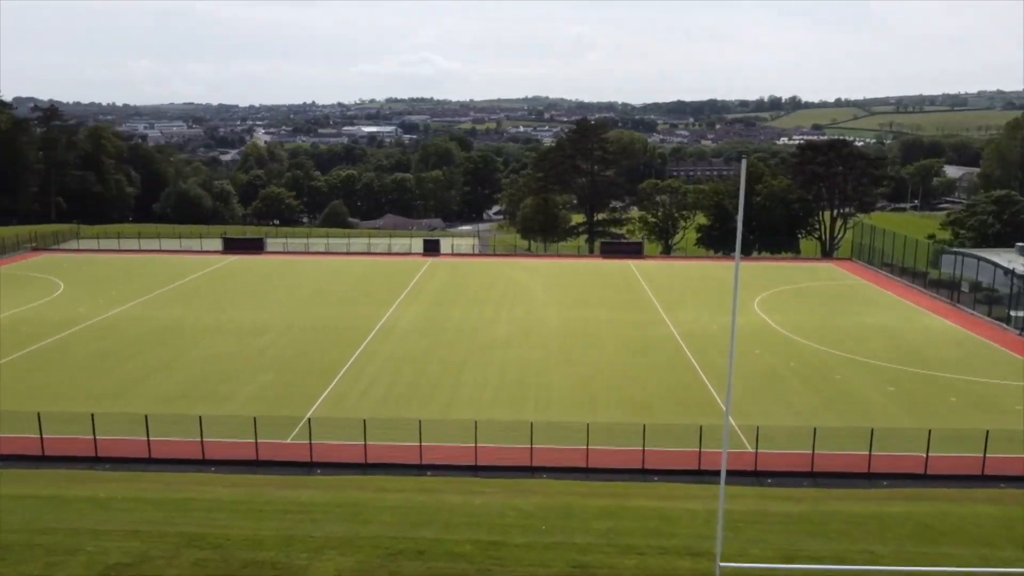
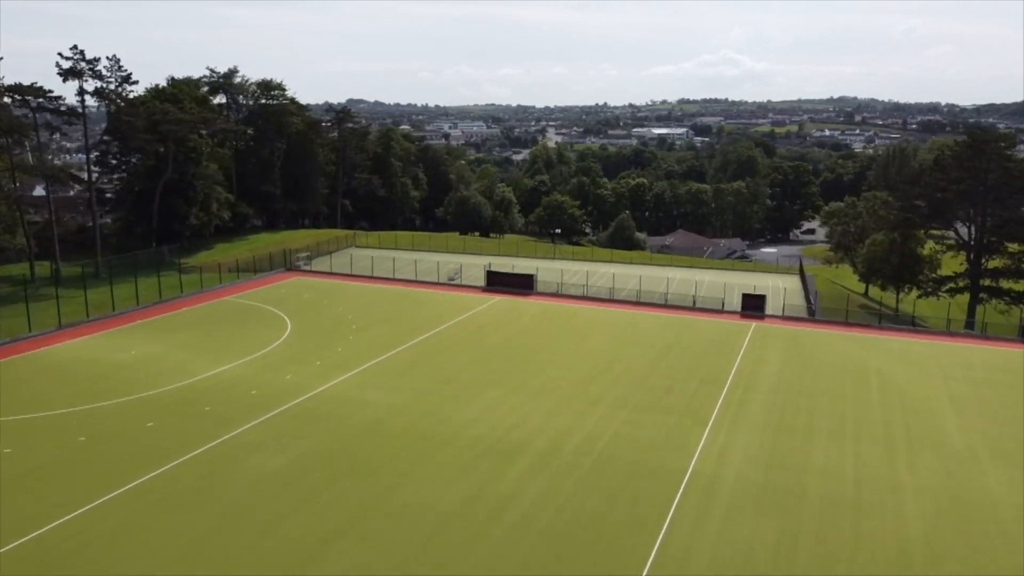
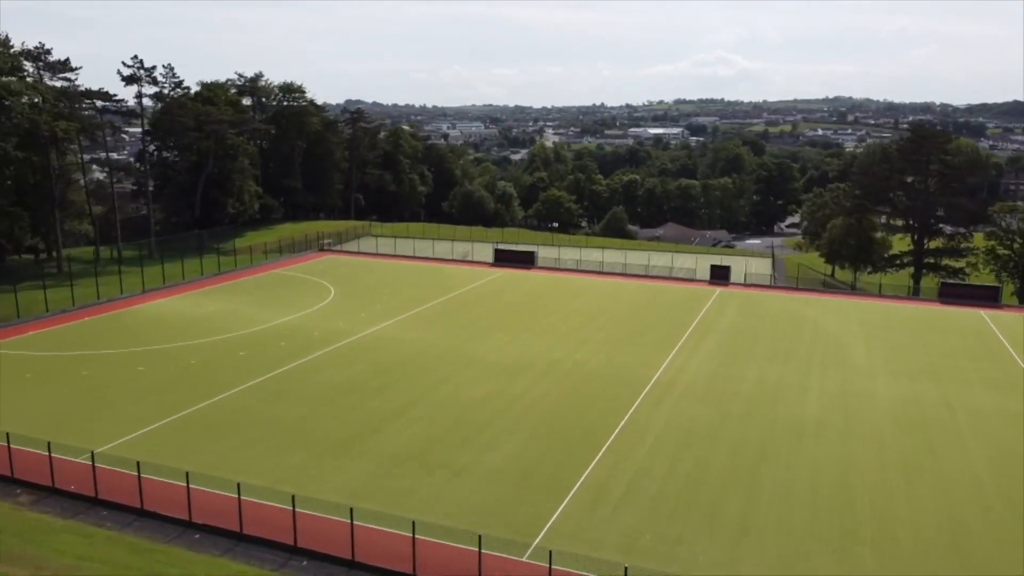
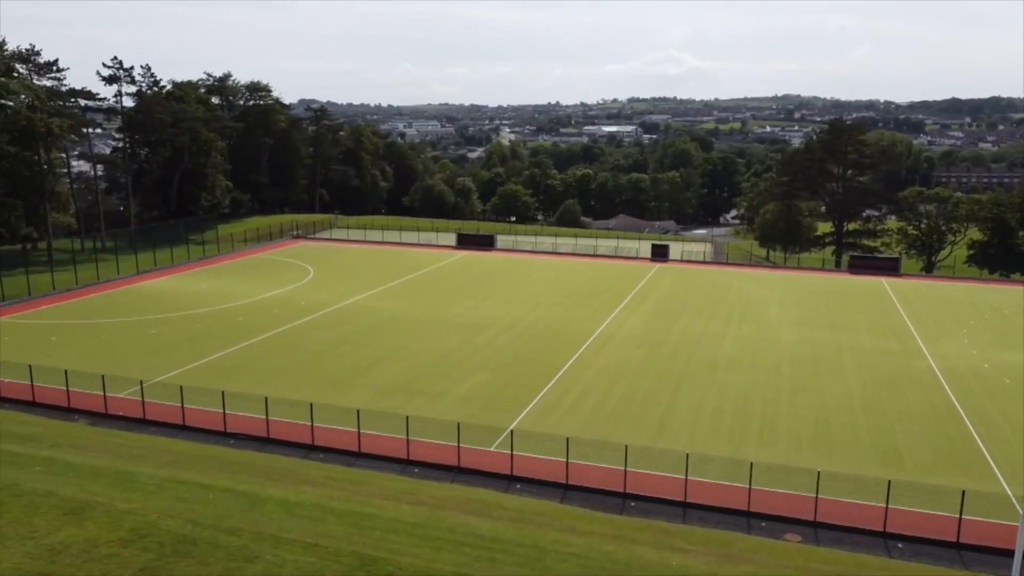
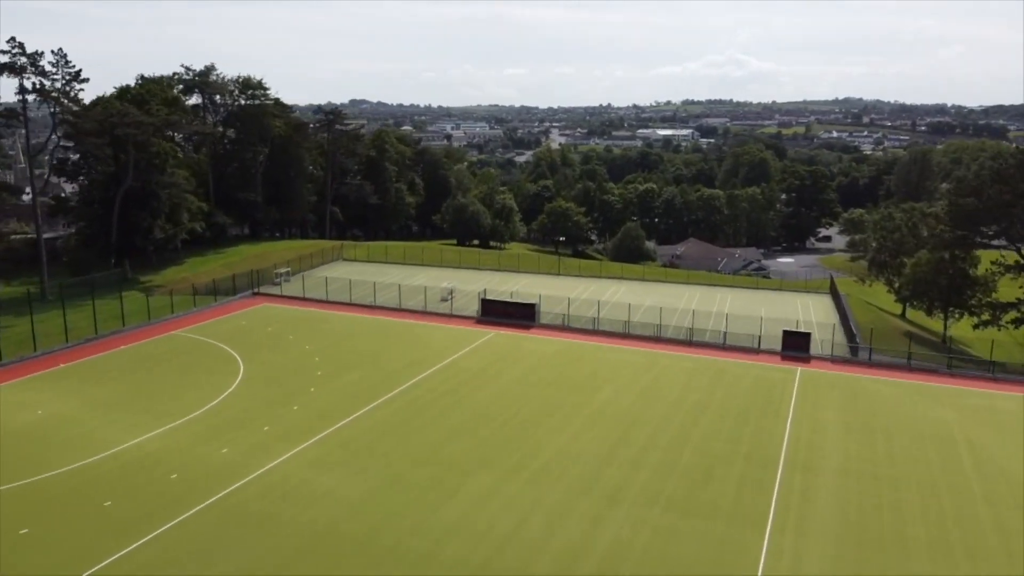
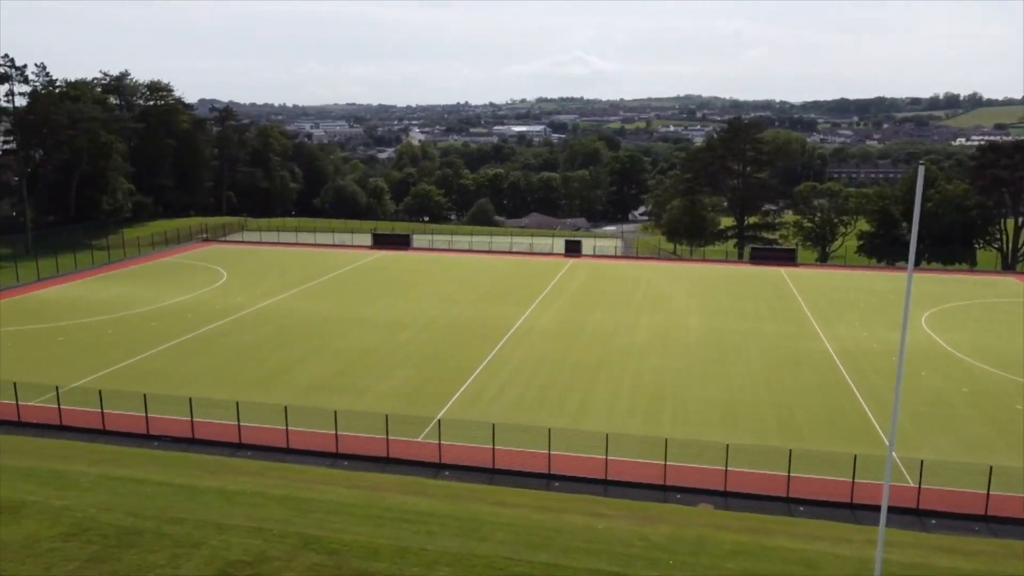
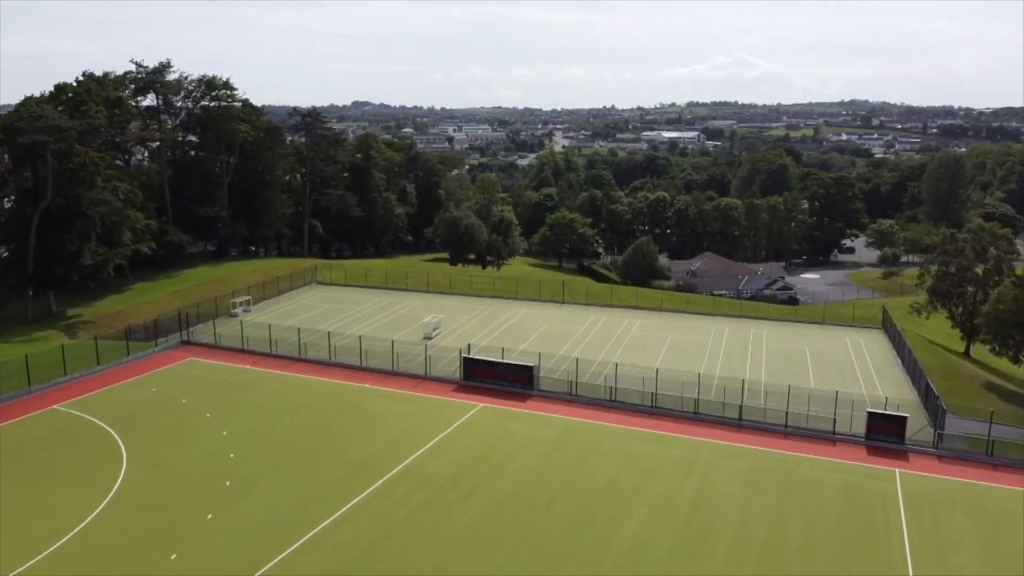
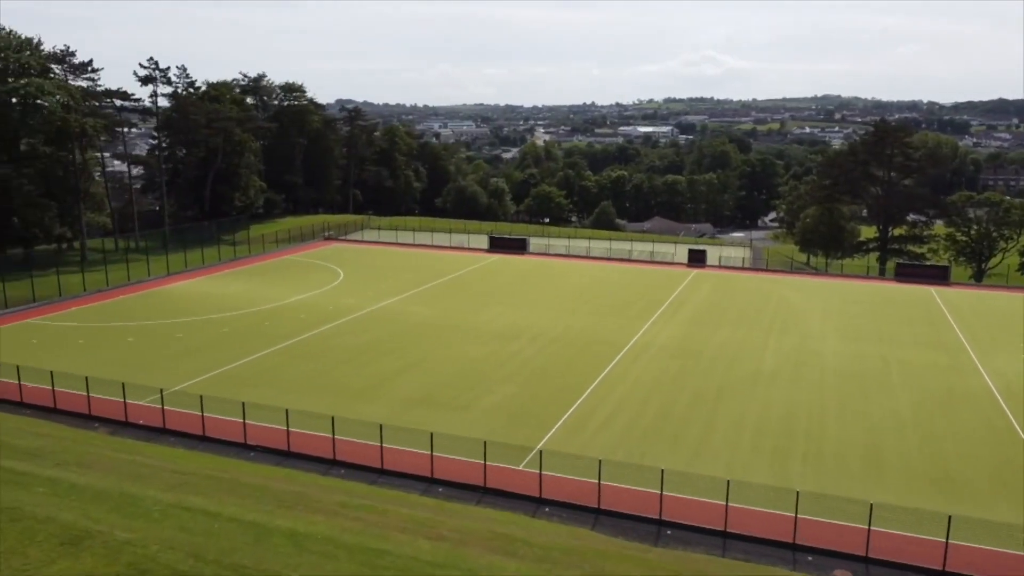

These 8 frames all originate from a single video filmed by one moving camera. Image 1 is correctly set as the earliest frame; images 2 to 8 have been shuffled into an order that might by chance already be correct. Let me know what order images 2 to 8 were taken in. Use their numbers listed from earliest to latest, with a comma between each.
6, 4, 8, 3, 2, 5, 7
